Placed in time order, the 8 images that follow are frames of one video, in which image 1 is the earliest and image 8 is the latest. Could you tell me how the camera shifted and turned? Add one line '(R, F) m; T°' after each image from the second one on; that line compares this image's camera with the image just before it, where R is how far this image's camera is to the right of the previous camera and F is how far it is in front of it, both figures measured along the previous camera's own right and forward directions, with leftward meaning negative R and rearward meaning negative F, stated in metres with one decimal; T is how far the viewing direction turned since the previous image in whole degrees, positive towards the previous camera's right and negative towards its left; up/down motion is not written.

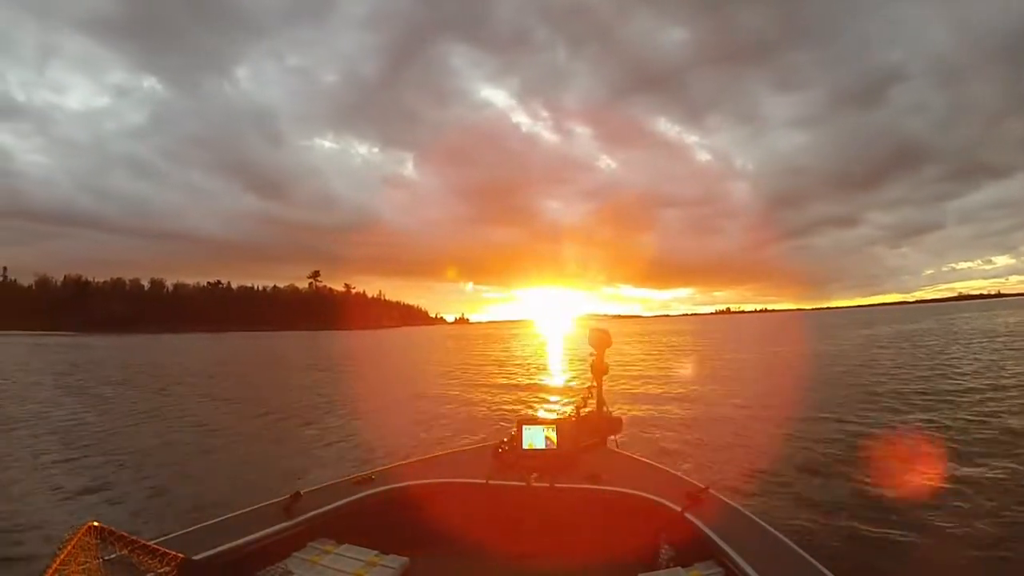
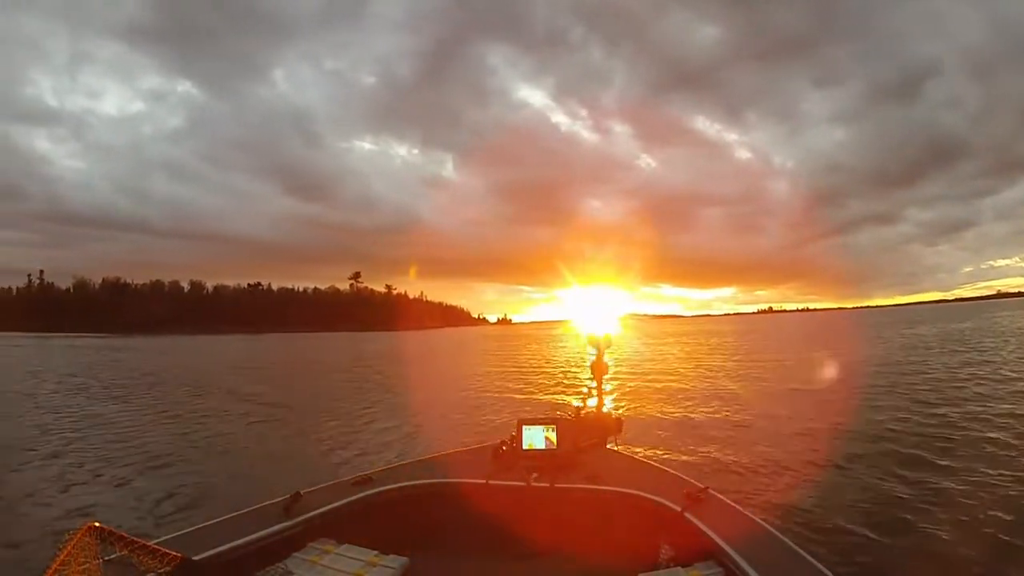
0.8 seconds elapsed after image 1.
(+0.3, 0.0) m; -1°
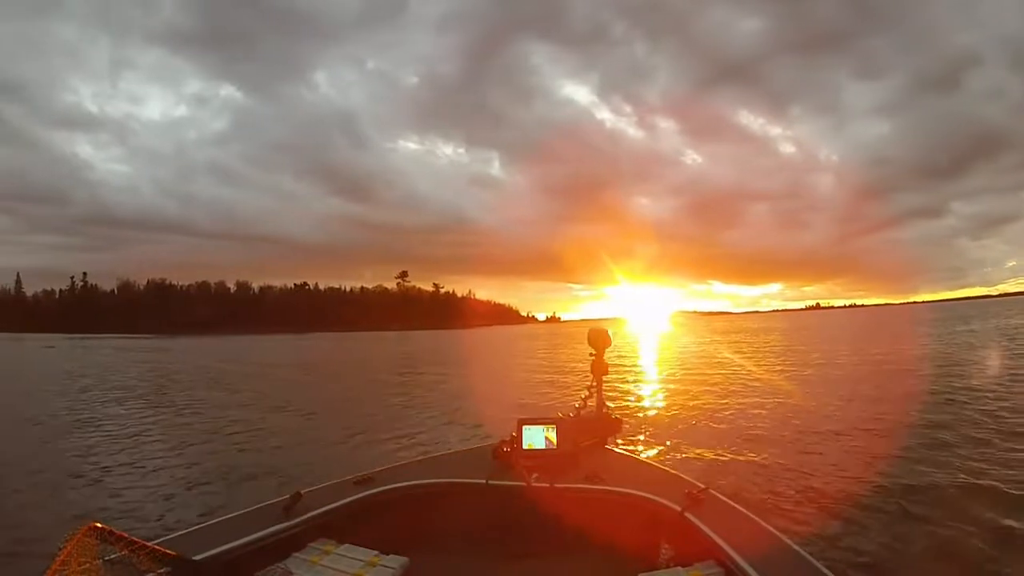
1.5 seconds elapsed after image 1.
(+0.3, 0.0) m; -2°
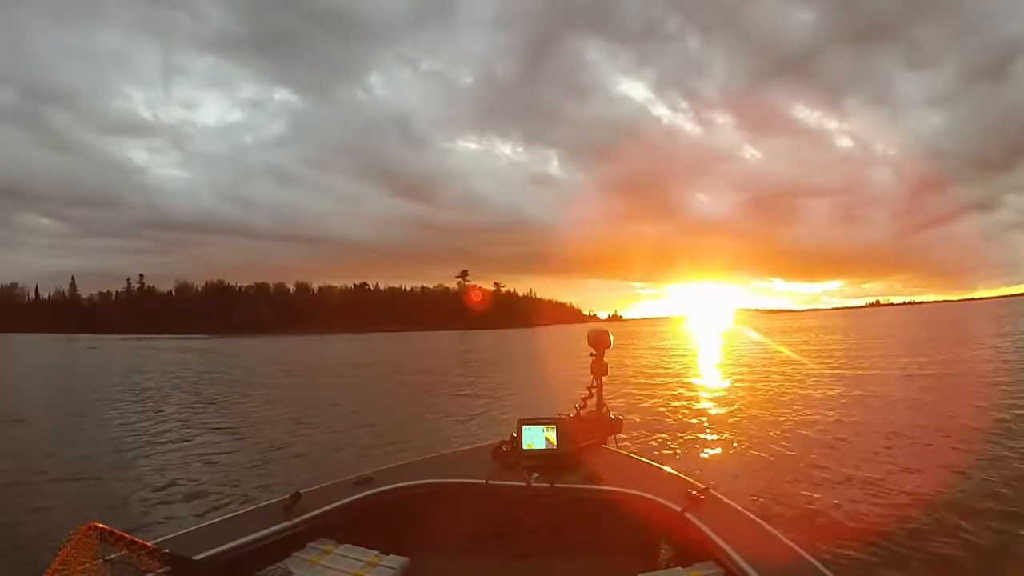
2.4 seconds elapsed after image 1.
(+0.4, 0.0) m; -2°
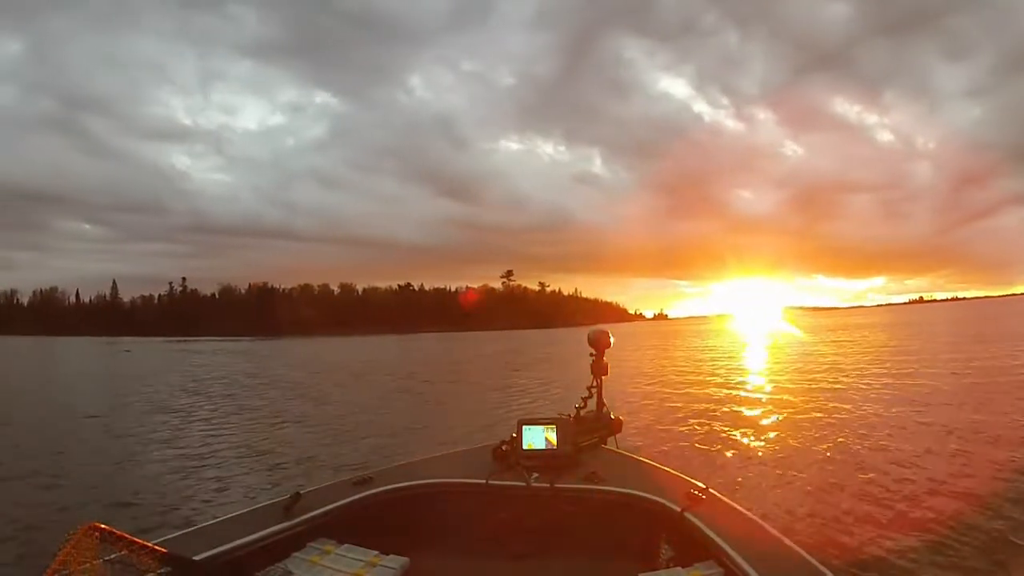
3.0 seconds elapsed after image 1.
(+0.3, 0.0) m; -2°
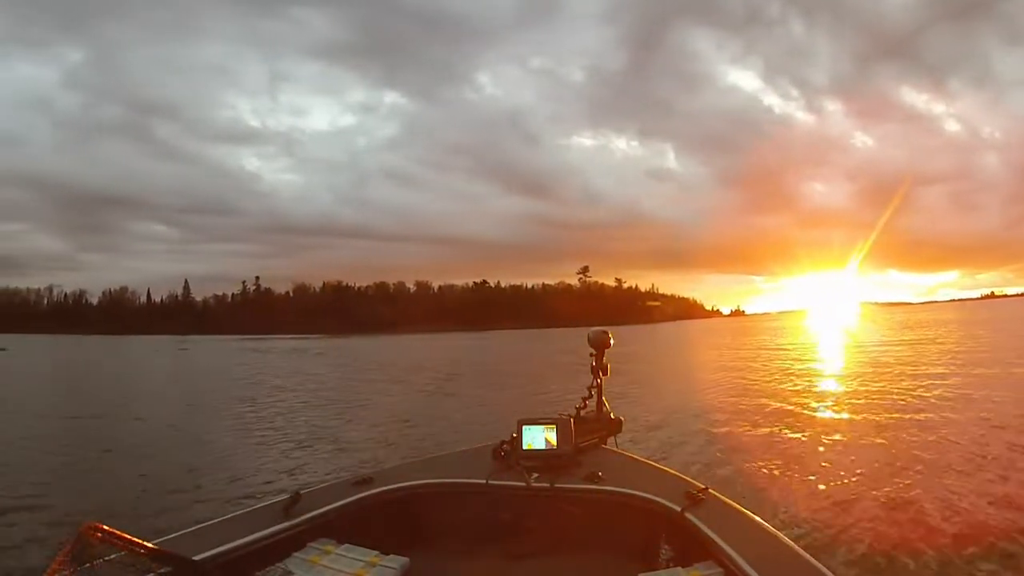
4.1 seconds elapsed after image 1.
(+0.5, 0.0) m; -3°
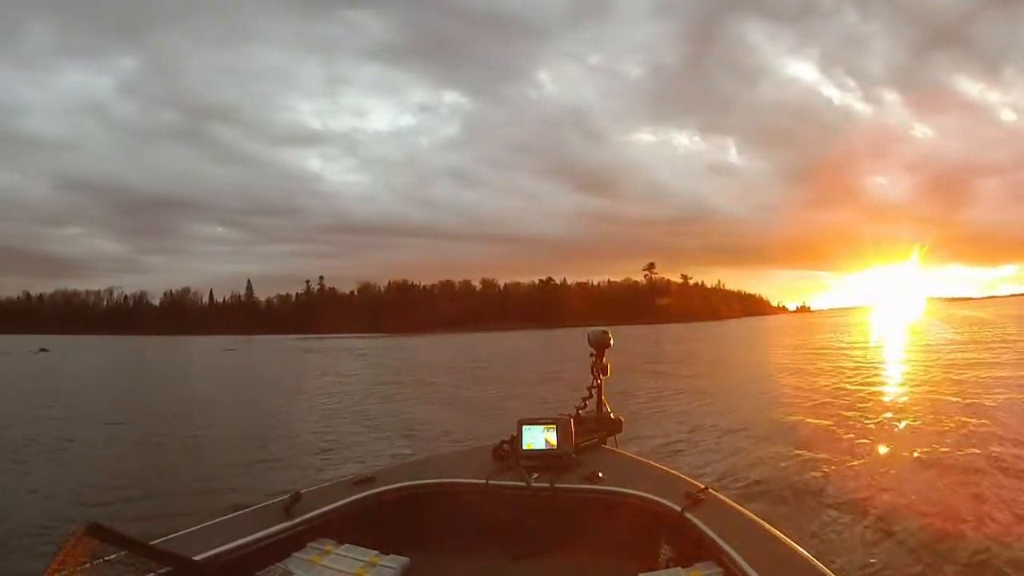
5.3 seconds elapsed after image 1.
(+0.5, 0.0) m; -3°
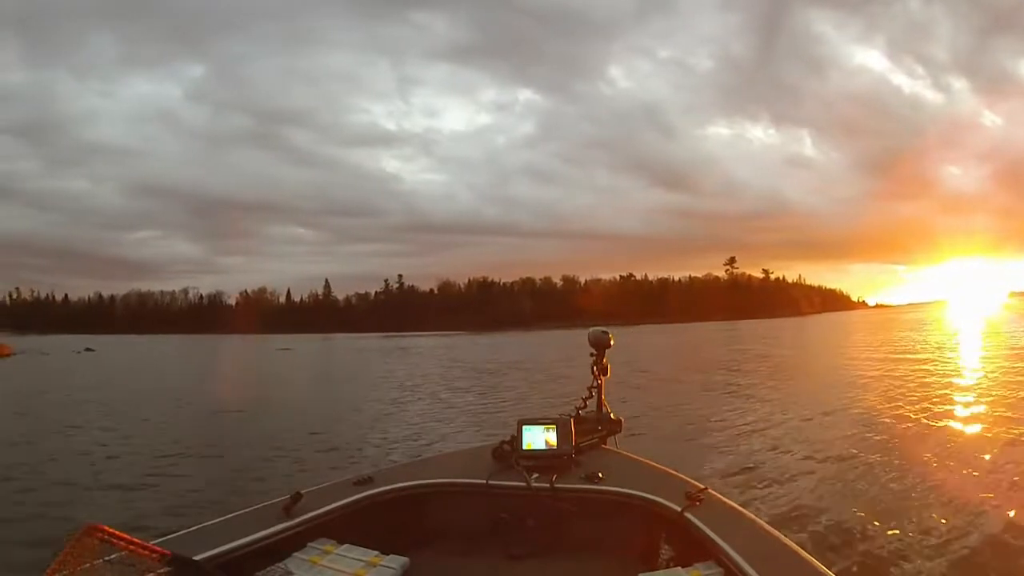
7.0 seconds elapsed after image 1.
(+0.6, 0.0) m; -3°
